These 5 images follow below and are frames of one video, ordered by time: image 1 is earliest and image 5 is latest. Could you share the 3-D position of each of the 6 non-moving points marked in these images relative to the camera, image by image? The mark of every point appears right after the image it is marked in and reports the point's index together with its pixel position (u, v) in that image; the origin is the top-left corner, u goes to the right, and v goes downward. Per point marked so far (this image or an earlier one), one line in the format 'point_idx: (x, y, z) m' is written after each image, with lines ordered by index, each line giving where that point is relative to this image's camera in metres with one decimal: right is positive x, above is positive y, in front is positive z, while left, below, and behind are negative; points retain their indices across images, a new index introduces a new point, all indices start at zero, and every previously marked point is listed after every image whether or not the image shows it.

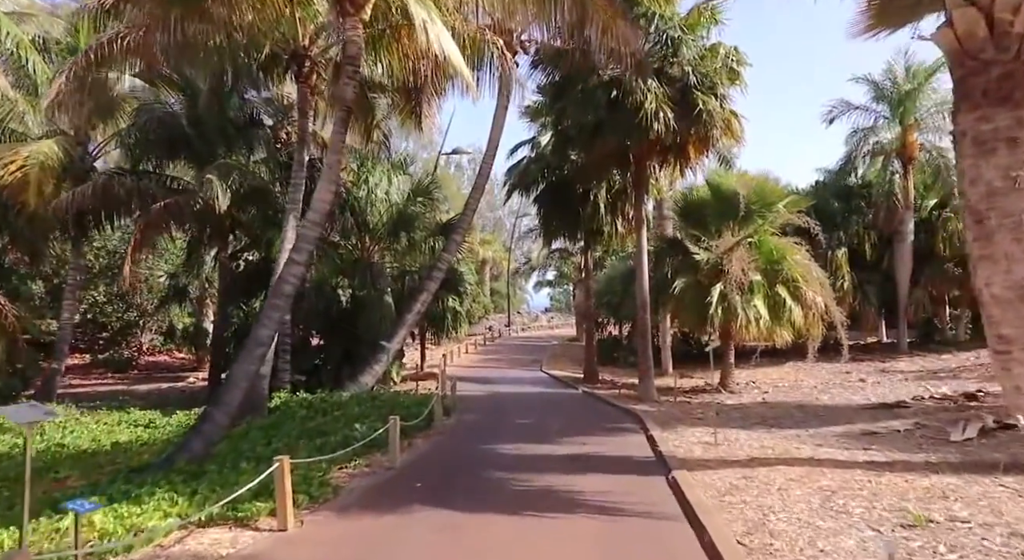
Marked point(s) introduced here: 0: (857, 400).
0: (+6.8, -2.4, +13.0) m
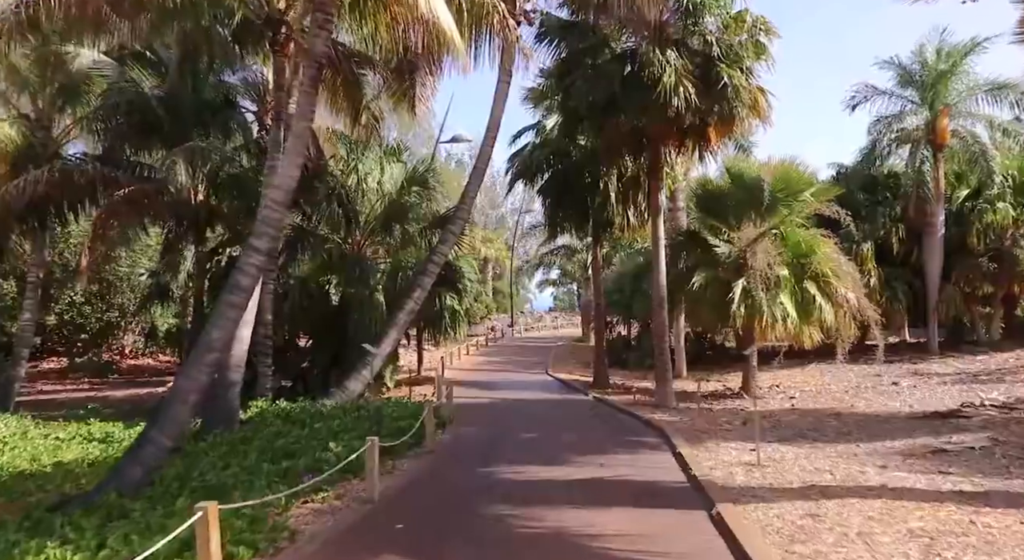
0: (+6.9, -2.3, +11.7) m
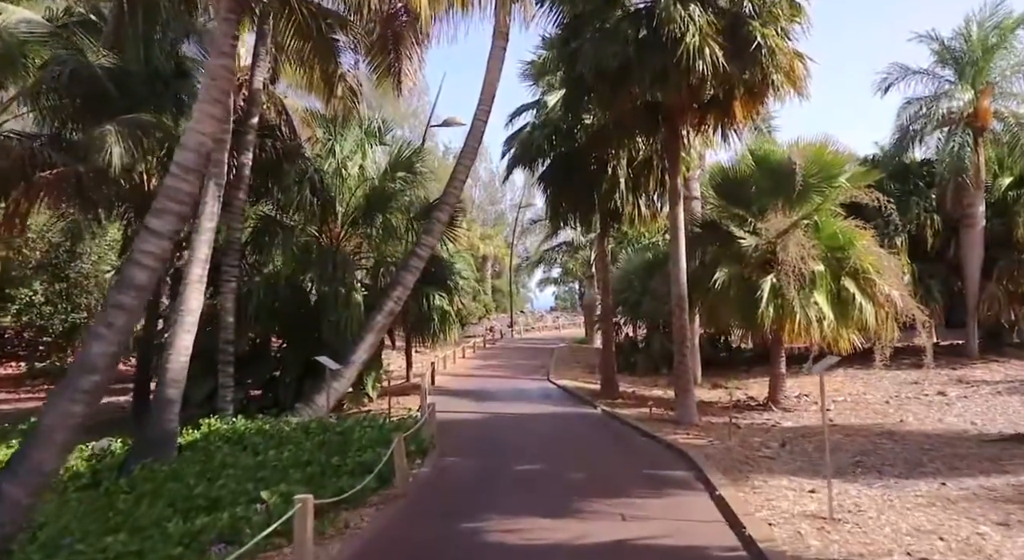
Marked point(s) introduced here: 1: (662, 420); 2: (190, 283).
0: (+6.8, -2.2, +10.0) m
1: (+2.5, -2.4, +11.1) m
2: (-3.9, 0.0, +8.0) m
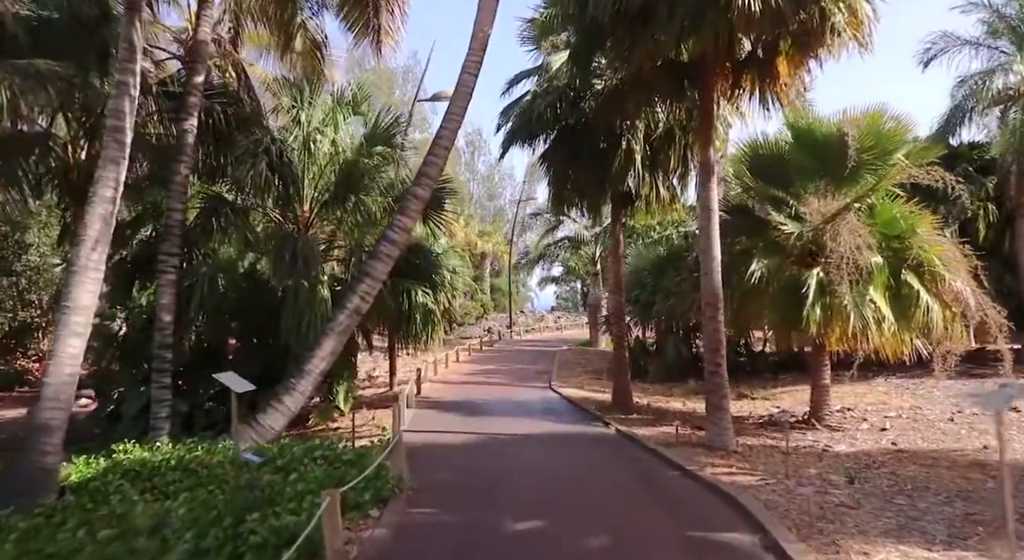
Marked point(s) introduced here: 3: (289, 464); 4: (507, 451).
0: (+6.8, -2.1, +8.0) m
1: (+2.4, -2.3, +9.1) m
2: (-4.0, +0.1, +6.0) m
3: (-2.2, -1.8, +6.6) m
4: (-0.1, -2.2, +8.6) m
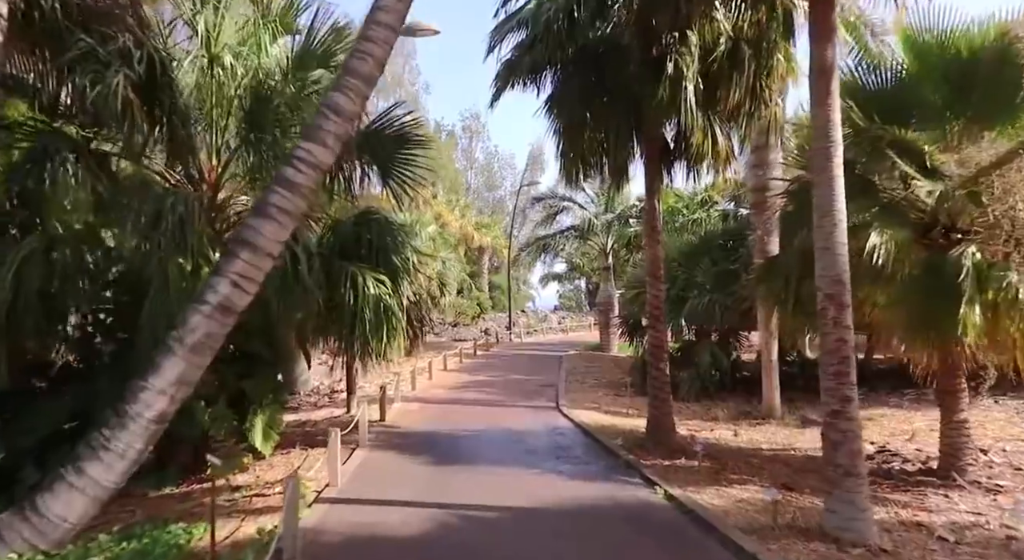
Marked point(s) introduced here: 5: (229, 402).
0: (+6.7, -2.0, +4.4) m
1: (+2.4, -2.1, +5.5) m
2: (-4.1, +0.3, +2.4) m
3: (-2.3, -1.6, +3.0) m
4: (-0.2, -2.0, +5.1) m
5: (-3.4, -1.5, +8.0) m
